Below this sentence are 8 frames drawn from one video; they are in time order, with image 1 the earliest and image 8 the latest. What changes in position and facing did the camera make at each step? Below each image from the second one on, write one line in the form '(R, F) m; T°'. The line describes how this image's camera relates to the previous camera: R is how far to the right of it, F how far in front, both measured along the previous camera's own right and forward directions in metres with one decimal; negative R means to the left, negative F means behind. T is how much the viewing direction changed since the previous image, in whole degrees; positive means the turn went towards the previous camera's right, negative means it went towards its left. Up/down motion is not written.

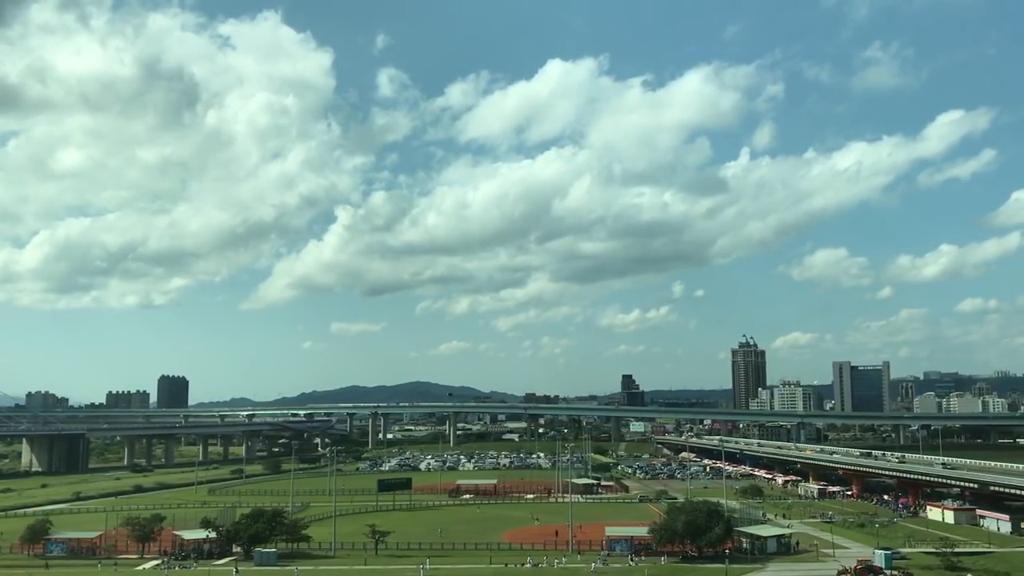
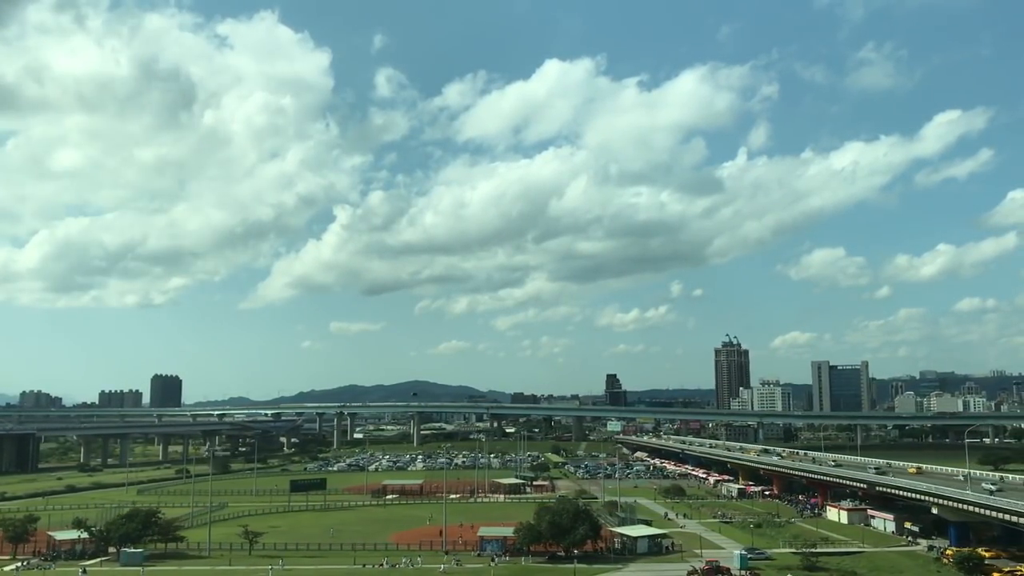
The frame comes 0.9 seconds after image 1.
(+9.1, -0.1) m; 0°
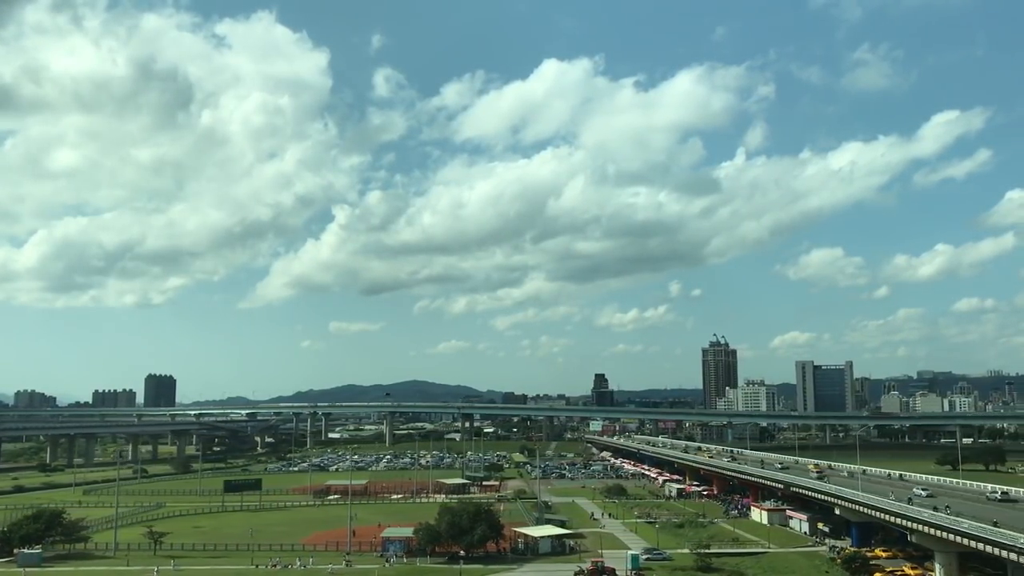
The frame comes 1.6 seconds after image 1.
(+6.9, 0.0) m; 0°
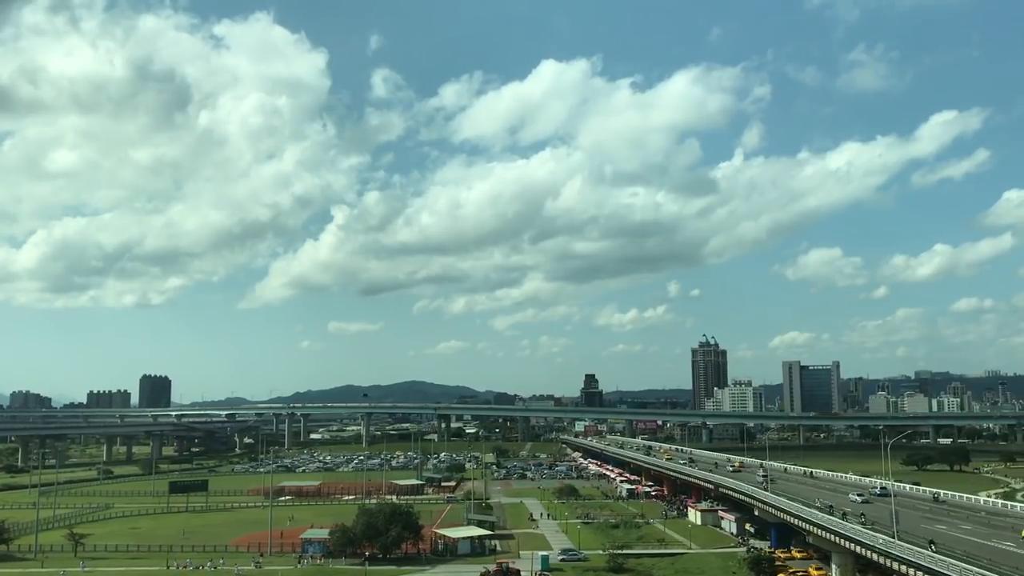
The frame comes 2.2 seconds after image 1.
(+5.7, 0.0) m; 0°
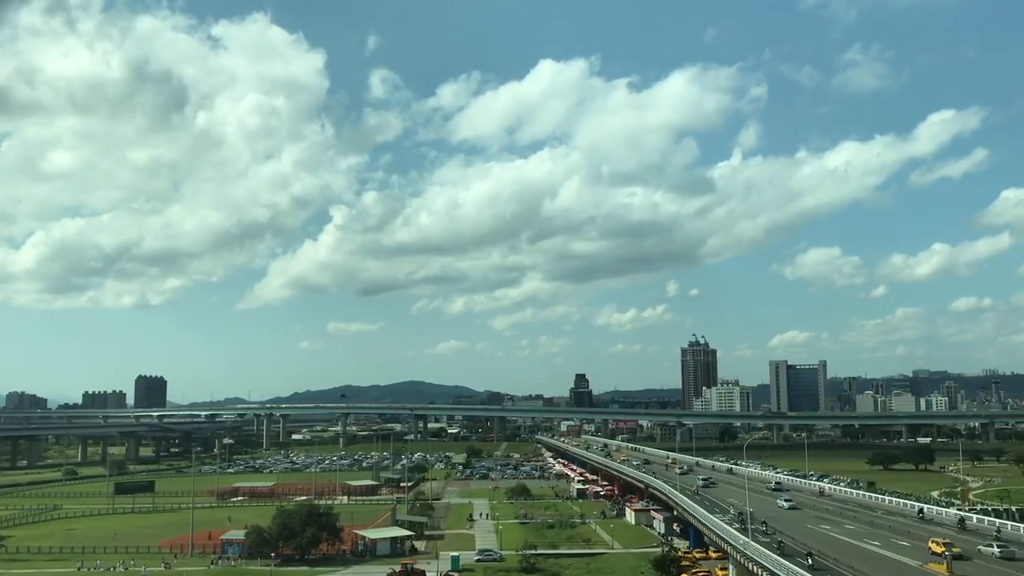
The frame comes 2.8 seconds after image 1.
(+5.8, 0.0) m; 0°
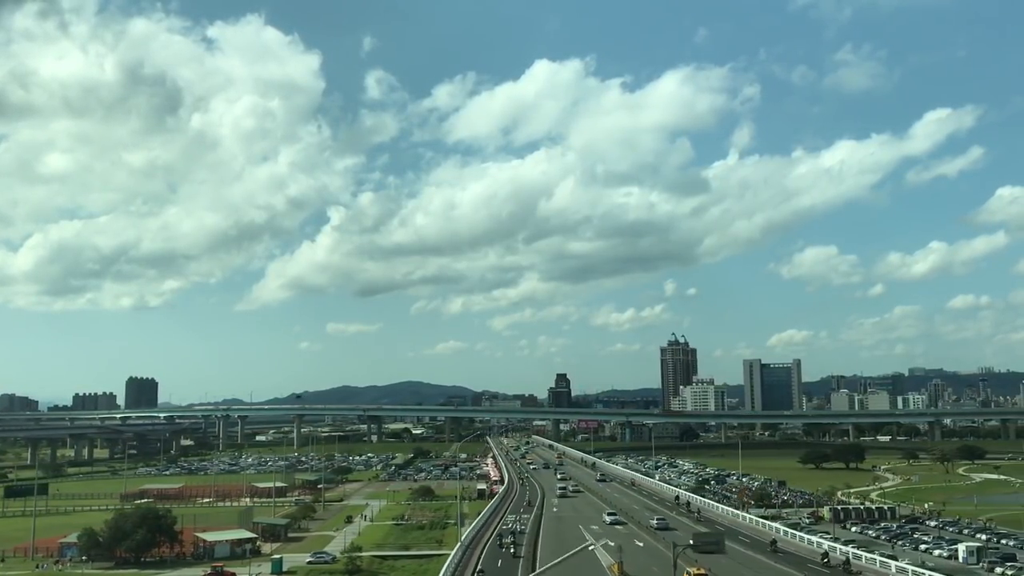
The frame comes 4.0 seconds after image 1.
(+11.5, 0.0) m; 0°
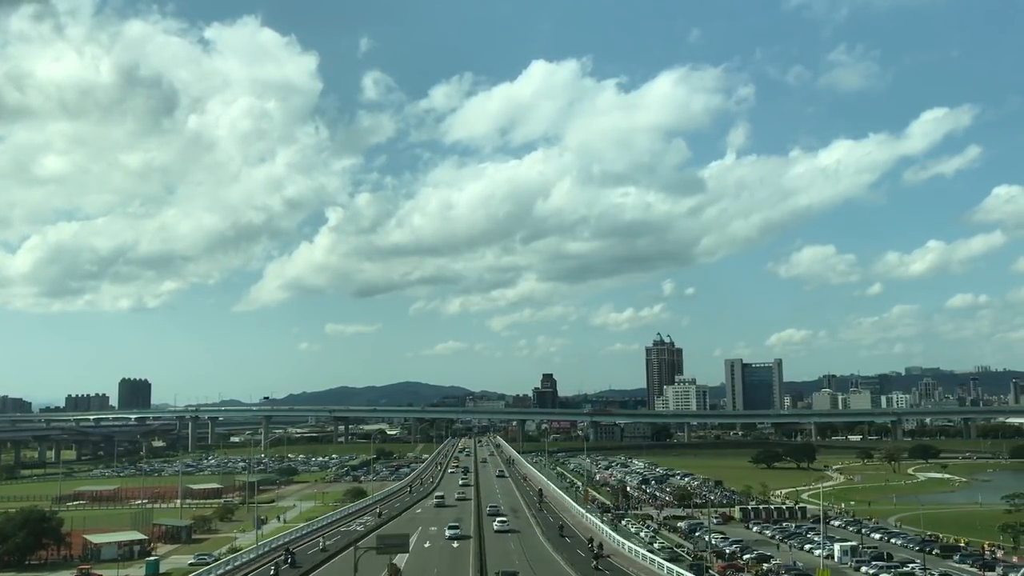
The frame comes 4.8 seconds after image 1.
(+8.1, -0.1) m; 0°
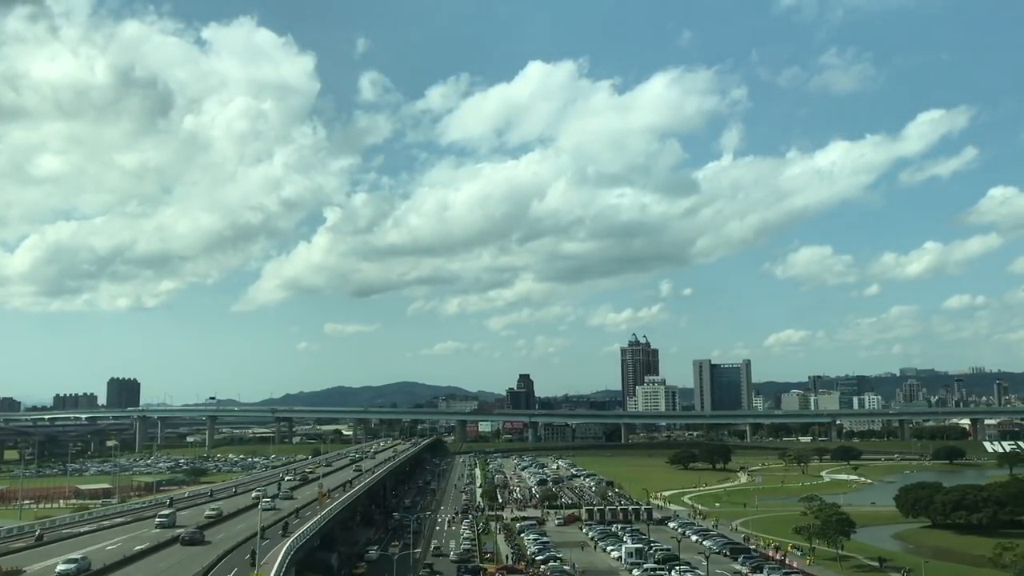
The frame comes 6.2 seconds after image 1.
(+13.8, -0.3) m; 0°
